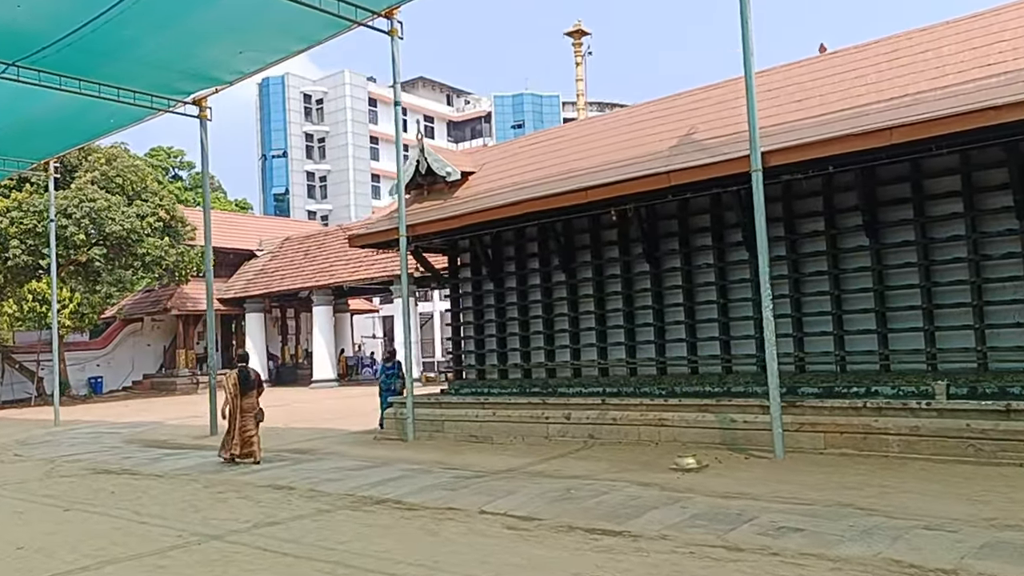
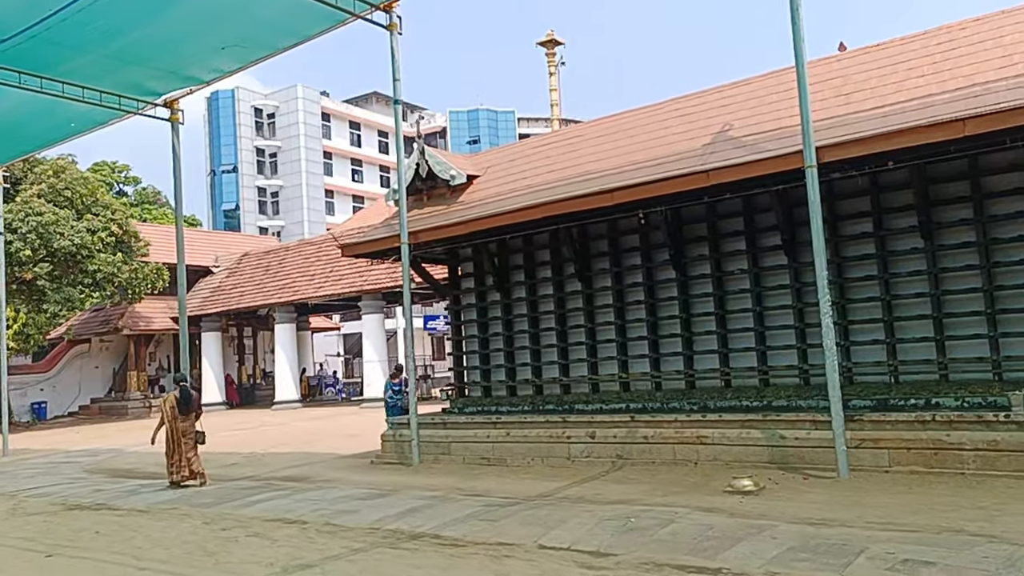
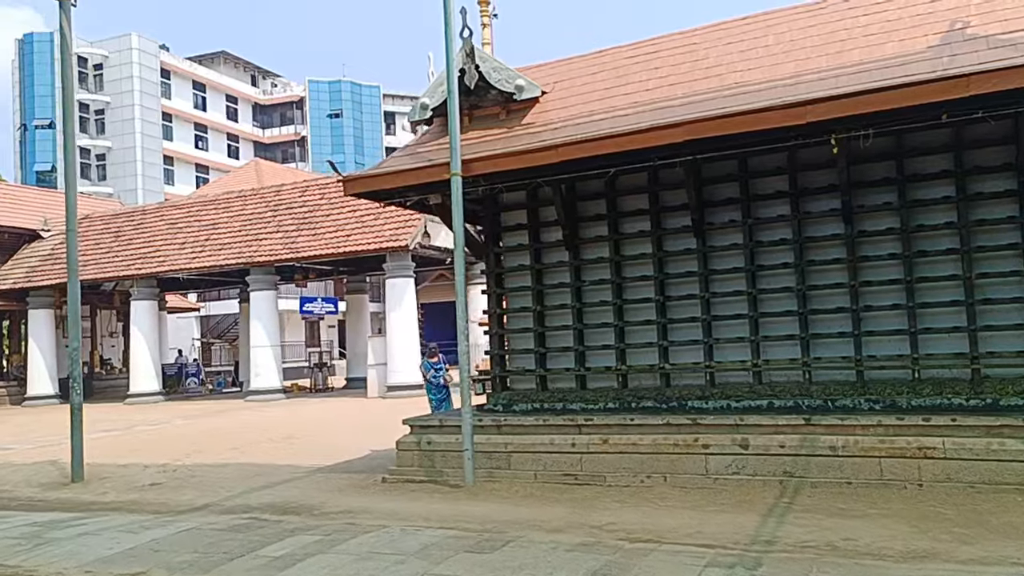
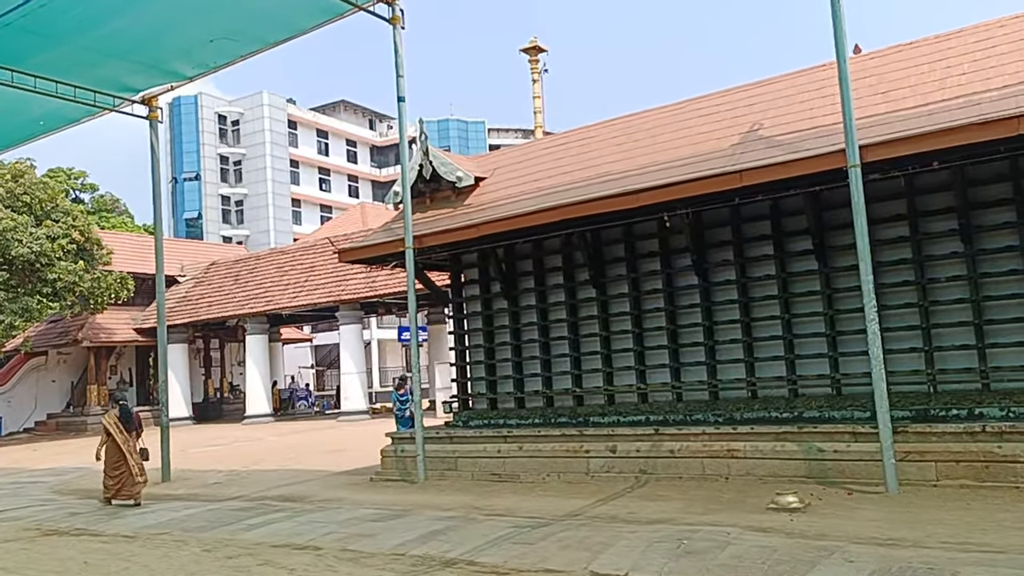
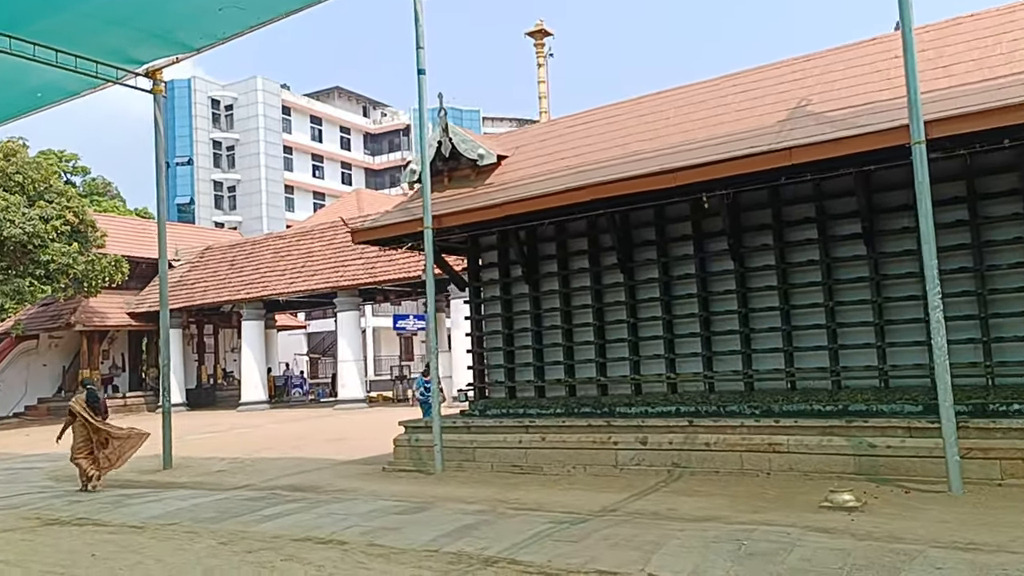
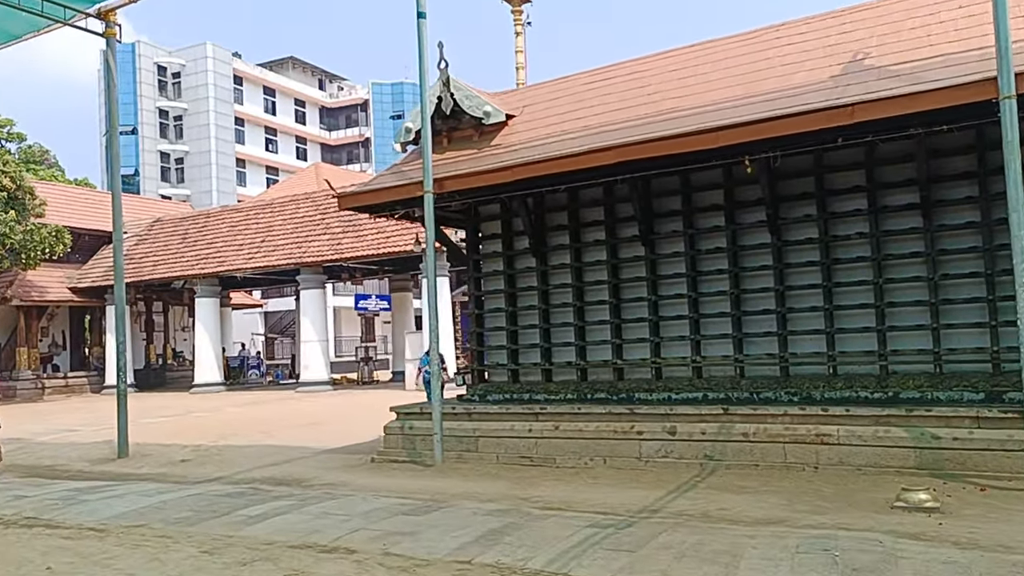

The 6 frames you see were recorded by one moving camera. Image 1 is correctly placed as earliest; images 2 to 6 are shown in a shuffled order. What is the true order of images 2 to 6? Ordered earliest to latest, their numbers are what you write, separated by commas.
2, 4, 5, 6, 3
